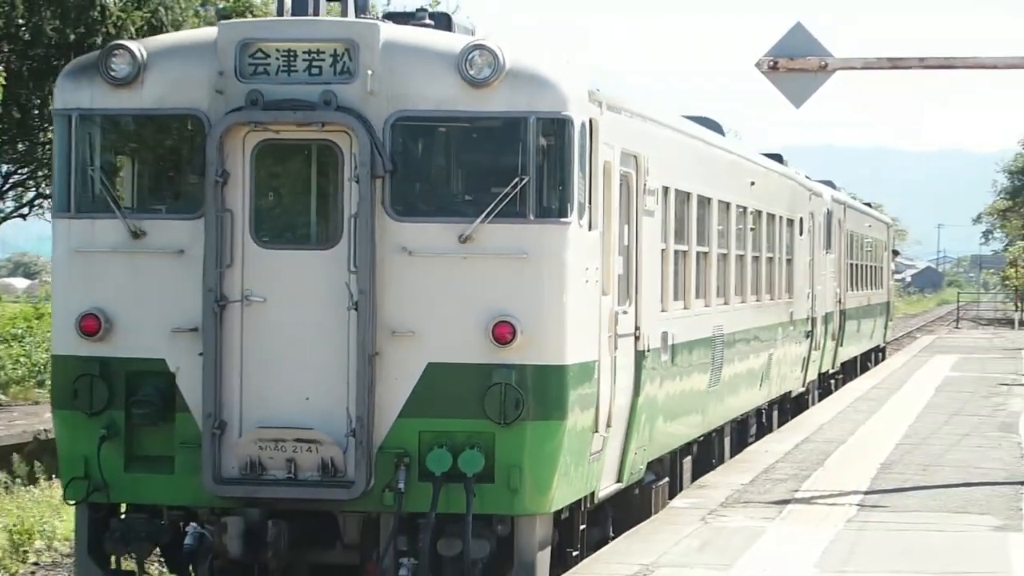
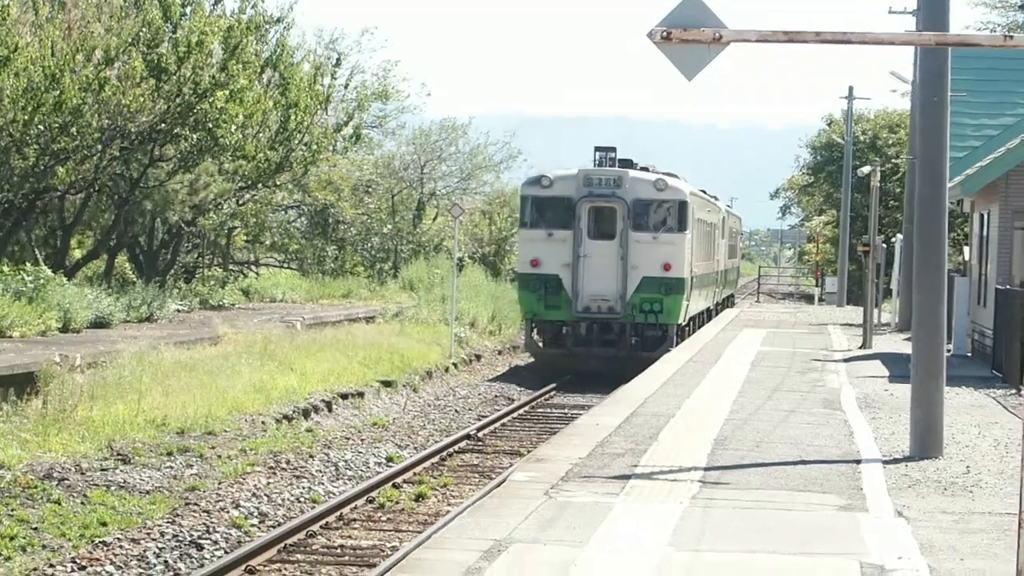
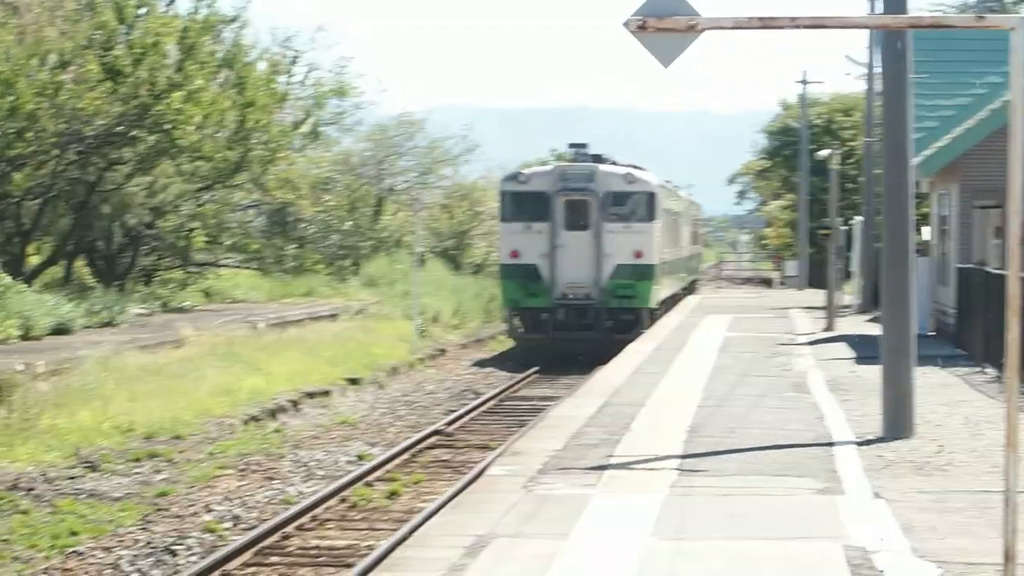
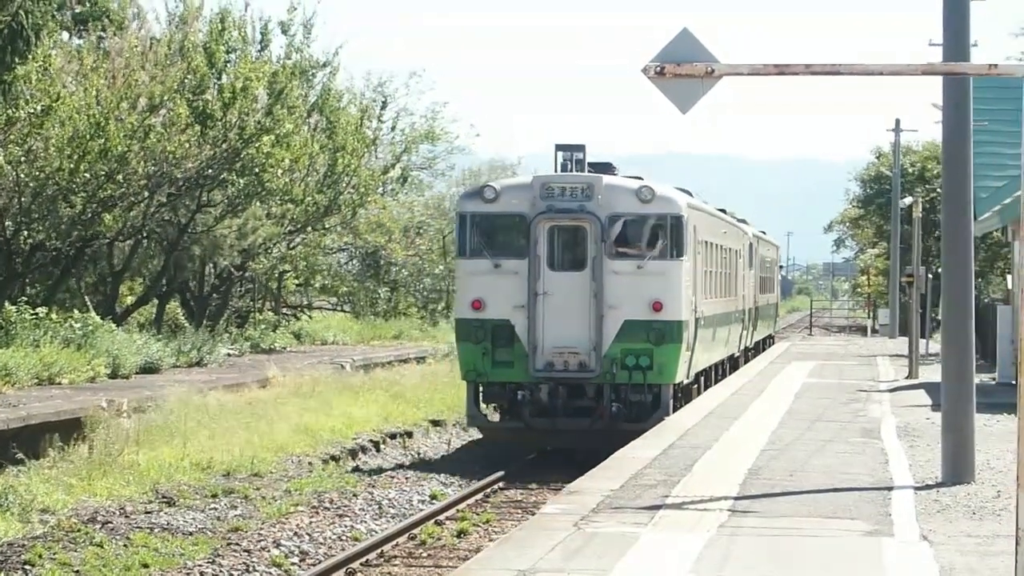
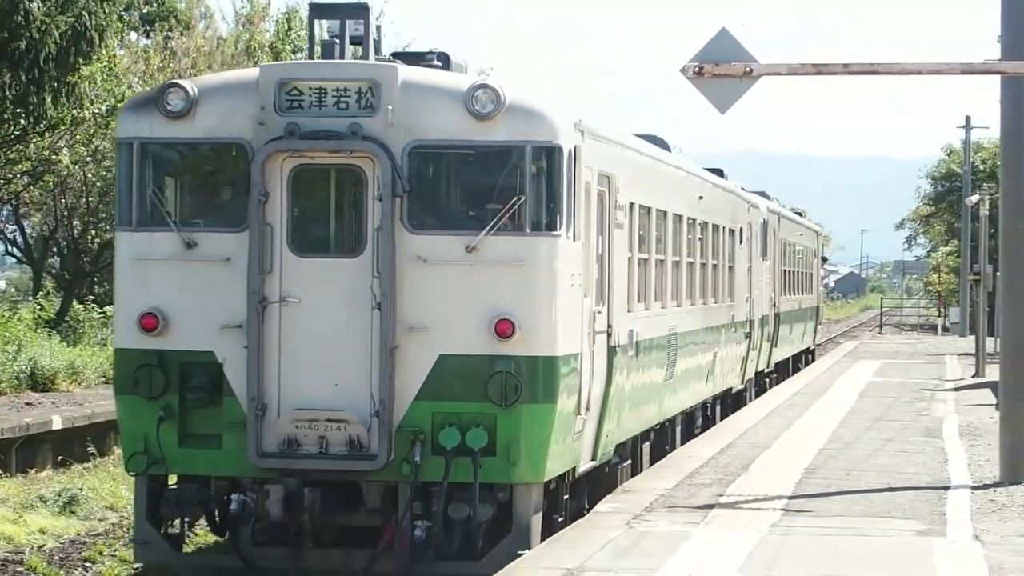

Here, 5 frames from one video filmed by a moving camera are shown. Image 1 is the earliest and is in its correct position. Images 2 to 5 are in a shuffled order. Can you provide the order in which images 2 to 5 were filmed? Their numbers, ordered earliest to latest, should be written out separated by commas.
5, 4, 2, 3
